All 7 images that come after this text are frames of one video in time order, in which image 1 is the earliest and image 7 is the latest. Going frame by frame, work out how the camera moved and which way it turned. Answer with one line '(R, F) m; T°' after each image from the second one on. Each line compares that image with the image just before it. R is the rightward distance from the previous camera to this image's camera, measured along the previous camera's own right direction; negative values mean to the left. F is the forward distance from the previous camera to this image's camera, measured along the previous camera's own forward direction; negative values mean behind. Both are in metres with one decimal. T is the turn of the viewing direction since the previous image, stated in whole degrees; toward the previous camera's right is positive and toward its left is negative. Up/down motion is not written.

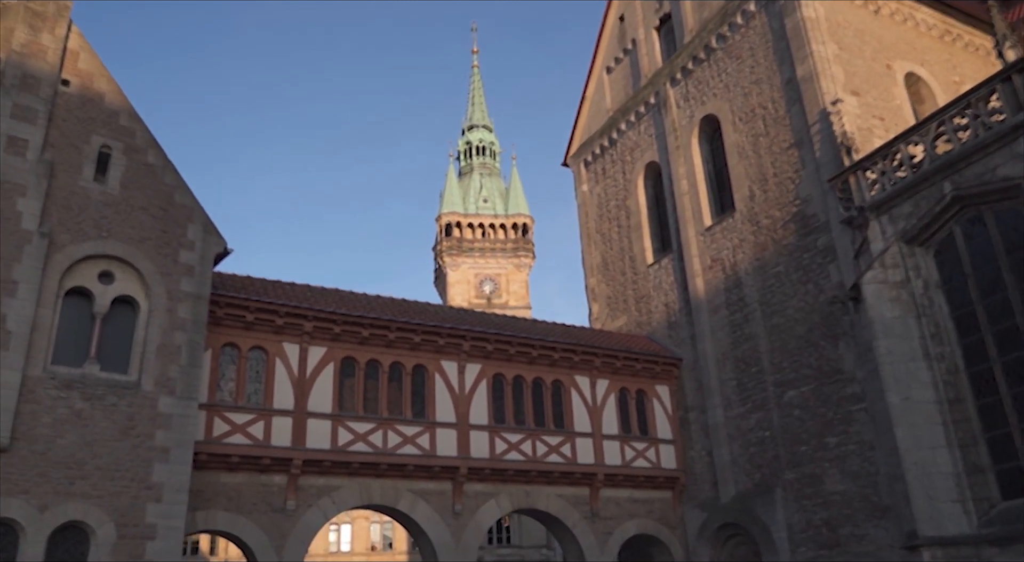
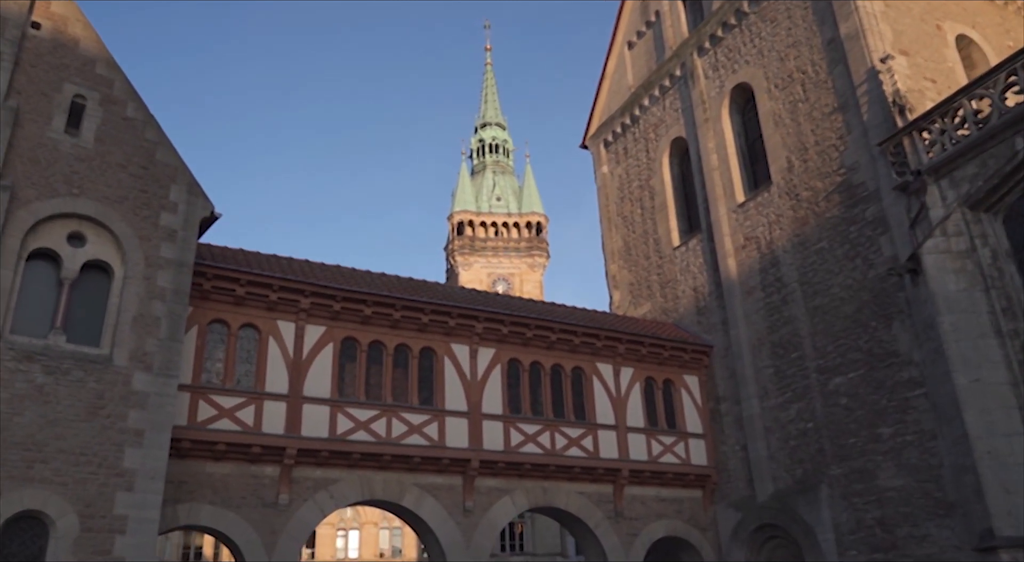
(-0.1, +1.6) m; -1°
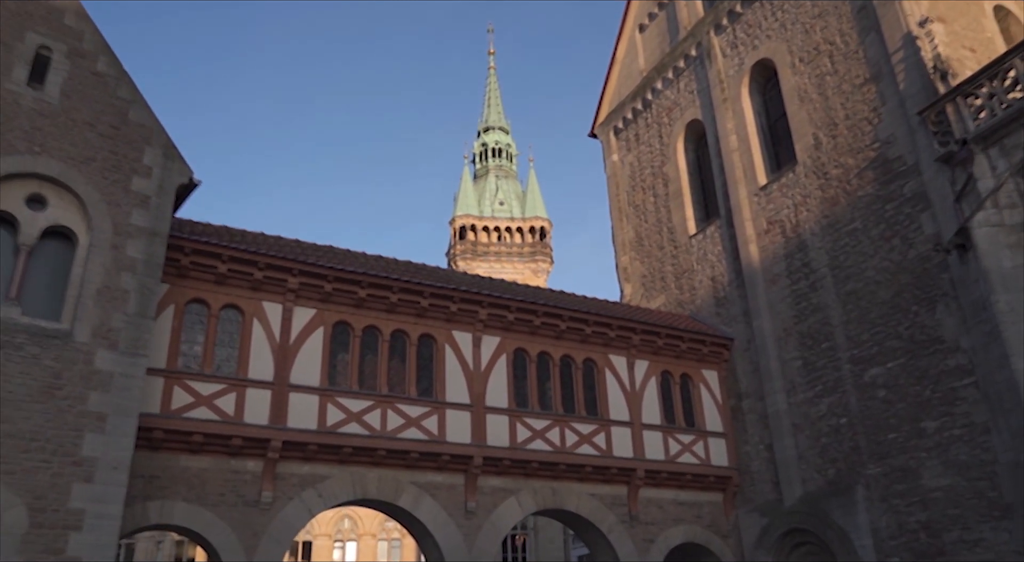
(-0.1, +1.3) m; 0°
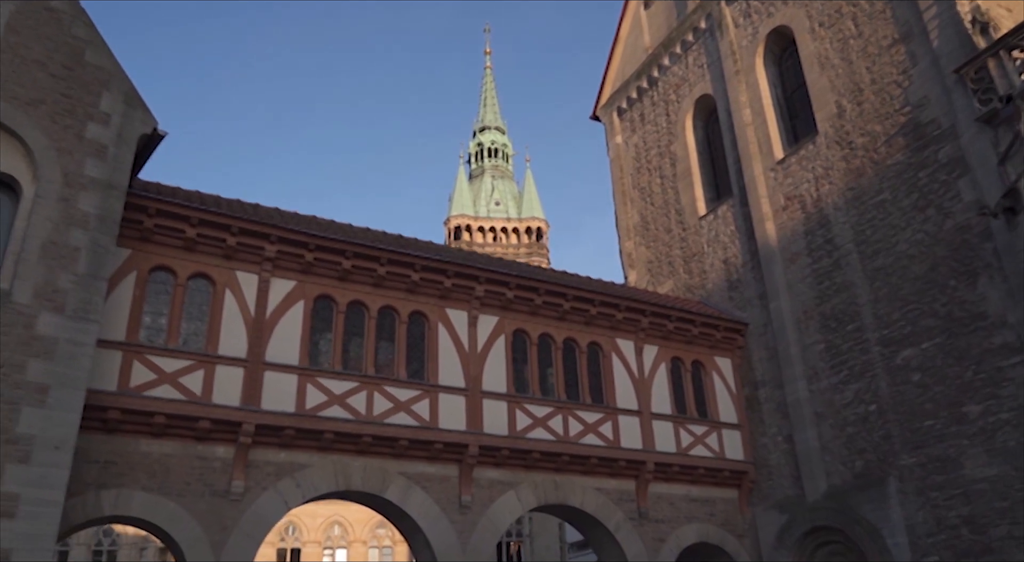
(-0.1, +1.3) m; 0°
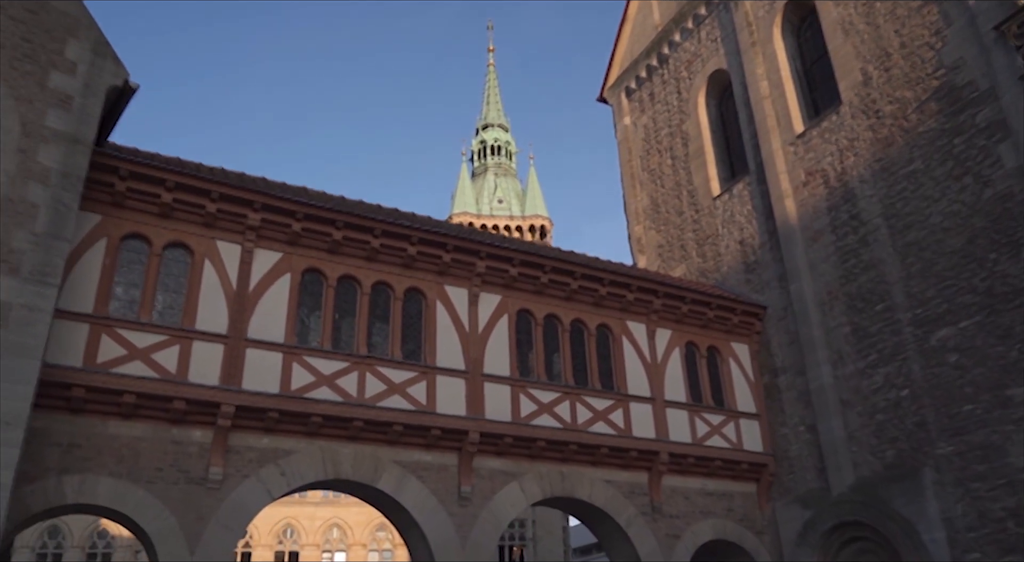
(0.0, +1.0) m; 0°
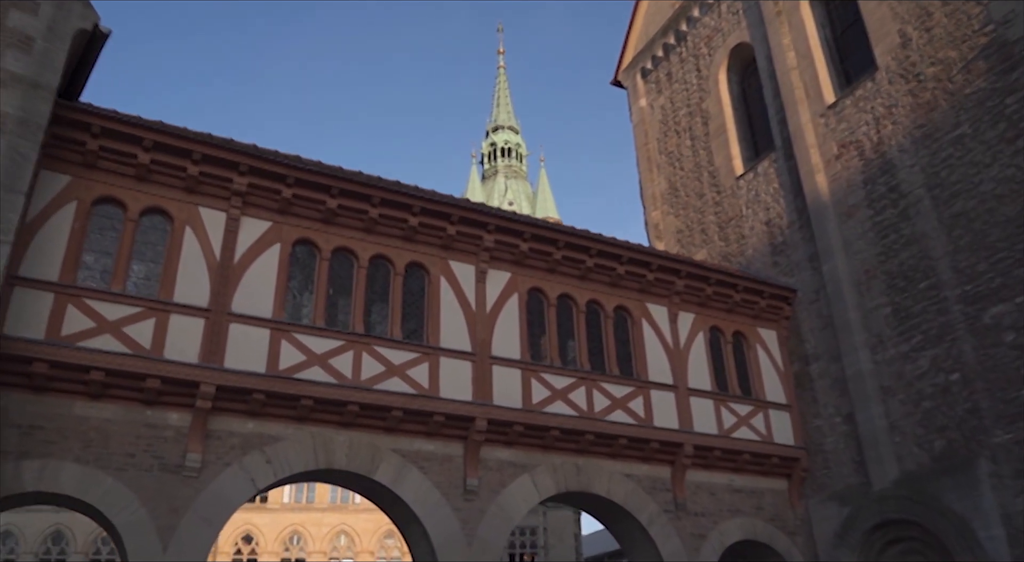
(0.0, +1.0) m; -1°
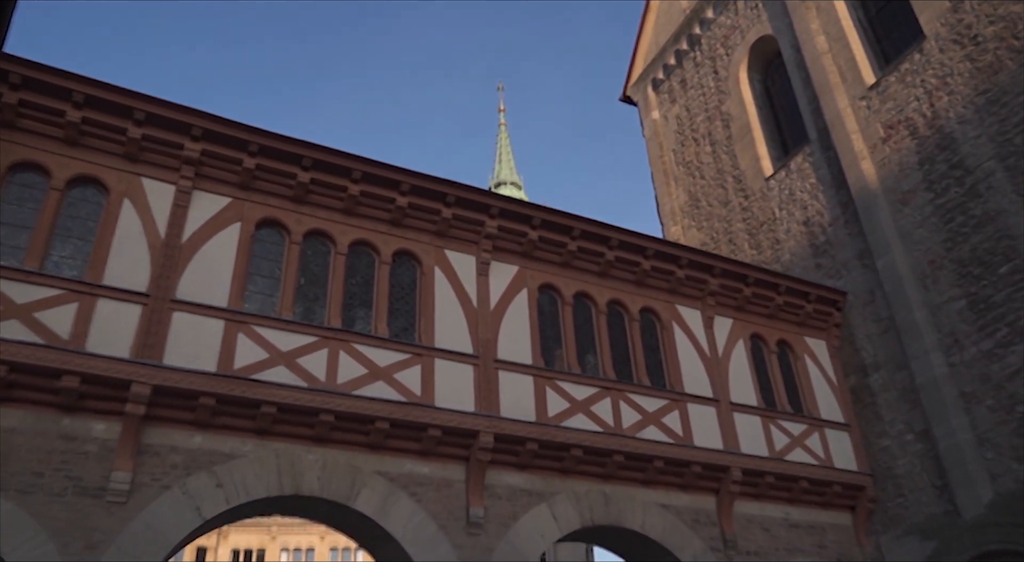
(-0.1, +1.9) m; 0°
